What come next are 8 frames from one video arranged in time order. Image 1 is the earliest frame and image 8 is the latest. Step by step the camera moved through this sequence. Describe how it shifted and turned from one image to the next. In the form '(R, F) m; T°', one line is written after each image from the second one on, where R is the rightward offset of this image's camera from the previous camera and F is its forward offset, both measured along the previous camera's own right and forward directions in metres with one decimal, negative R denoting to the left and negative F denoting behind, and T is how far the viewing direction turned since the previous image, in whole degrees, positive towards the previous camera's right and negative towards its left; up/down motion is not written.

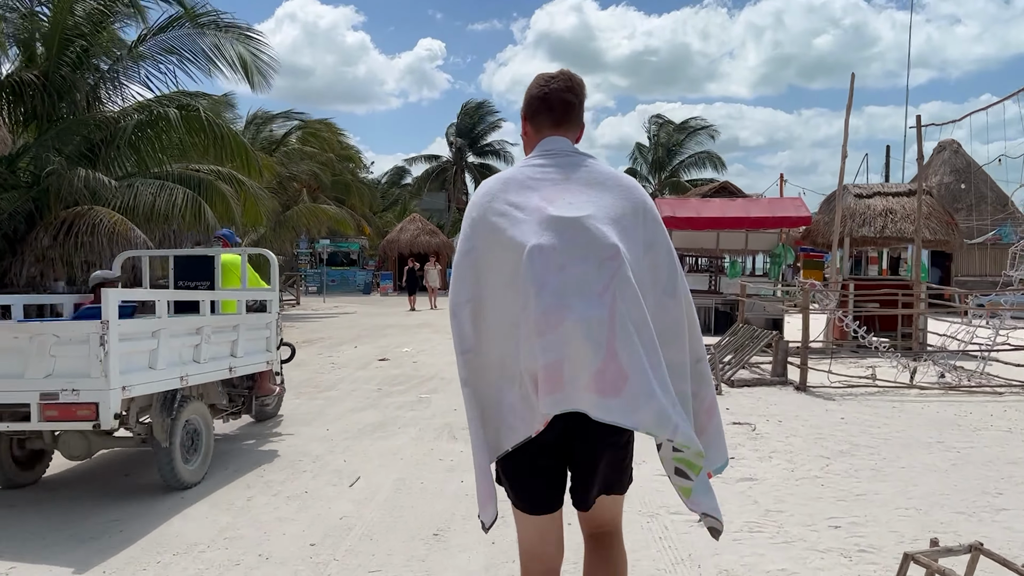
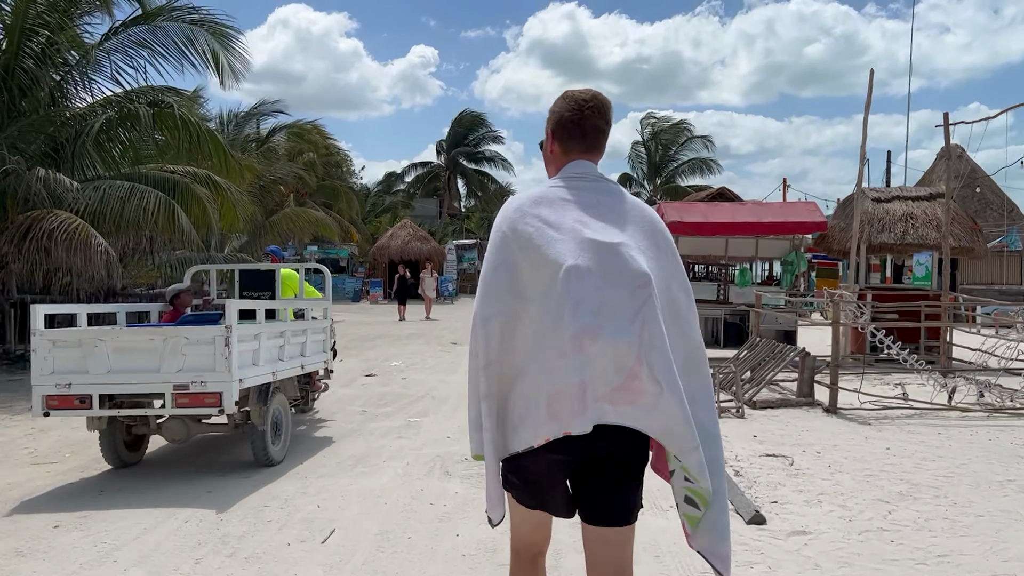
(-0.1, +0.8) m; +1°
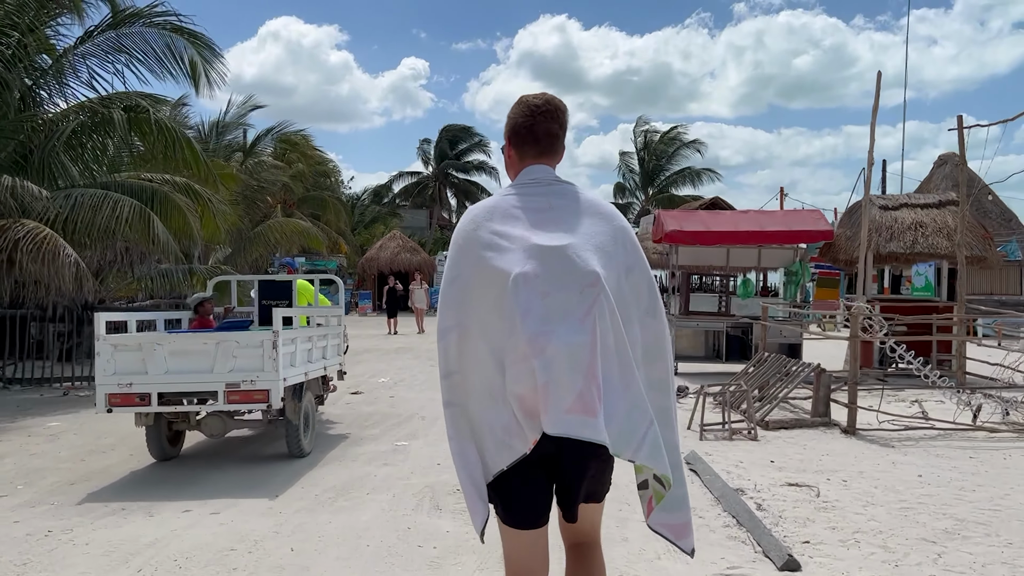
(0.0, +0.5) m; +1°
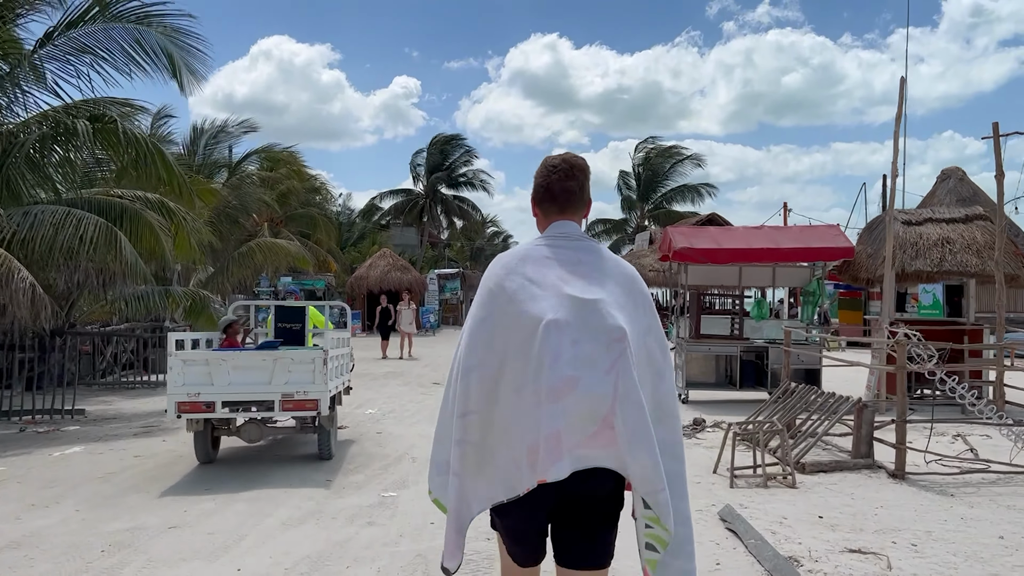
(-0.1, +0.8) m; +1°
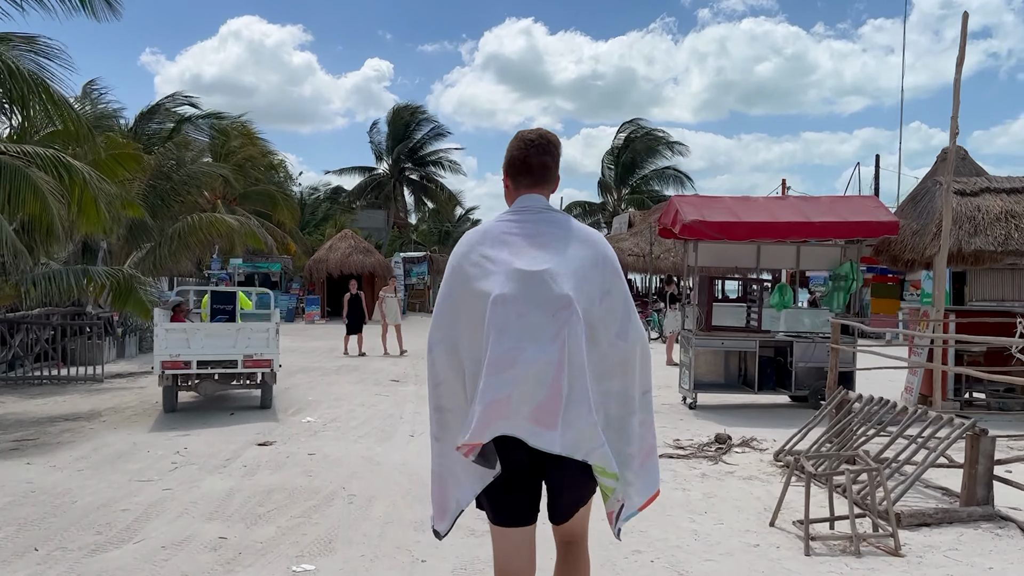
(0.0, +2.0) m; +2°
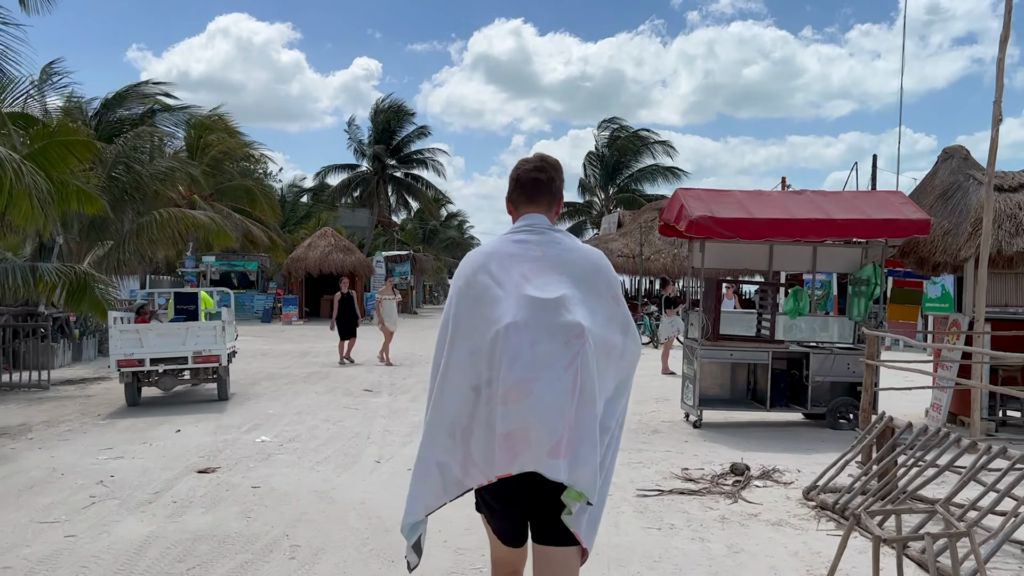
(0.0, +1.0) m; +1°
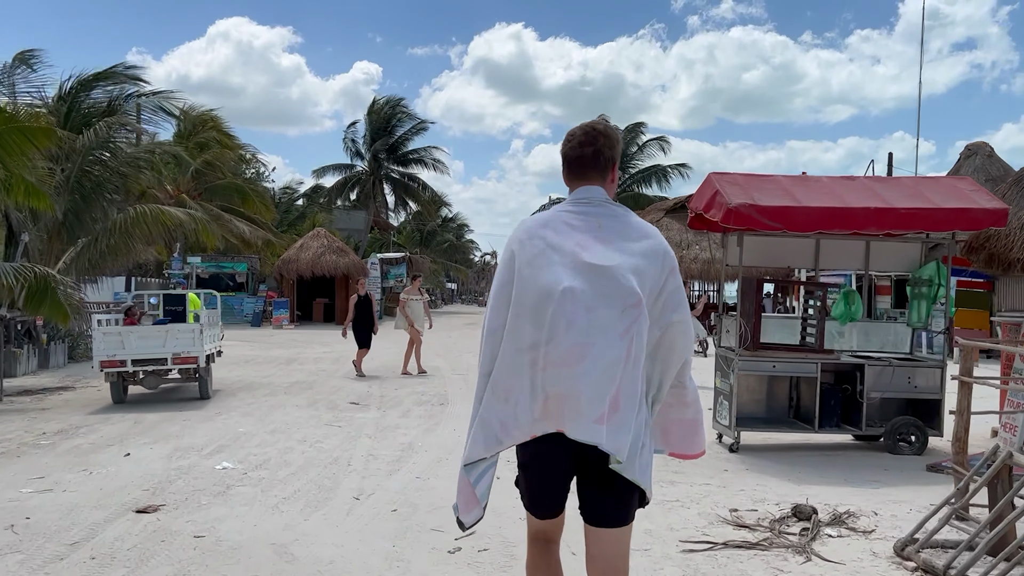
(-0.1, +1.2) m; 0°
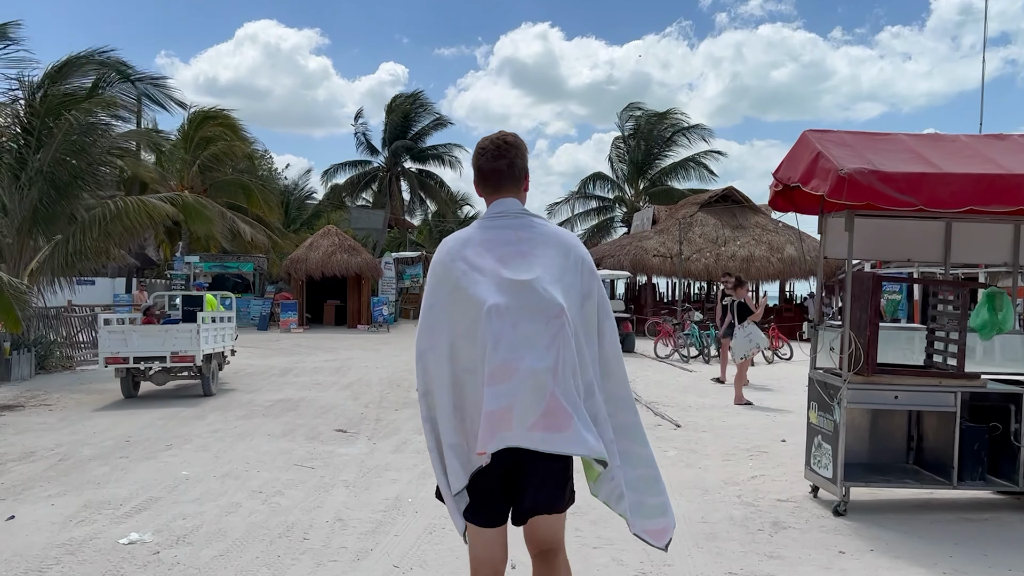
(0.0, +1.9) m; -2°
